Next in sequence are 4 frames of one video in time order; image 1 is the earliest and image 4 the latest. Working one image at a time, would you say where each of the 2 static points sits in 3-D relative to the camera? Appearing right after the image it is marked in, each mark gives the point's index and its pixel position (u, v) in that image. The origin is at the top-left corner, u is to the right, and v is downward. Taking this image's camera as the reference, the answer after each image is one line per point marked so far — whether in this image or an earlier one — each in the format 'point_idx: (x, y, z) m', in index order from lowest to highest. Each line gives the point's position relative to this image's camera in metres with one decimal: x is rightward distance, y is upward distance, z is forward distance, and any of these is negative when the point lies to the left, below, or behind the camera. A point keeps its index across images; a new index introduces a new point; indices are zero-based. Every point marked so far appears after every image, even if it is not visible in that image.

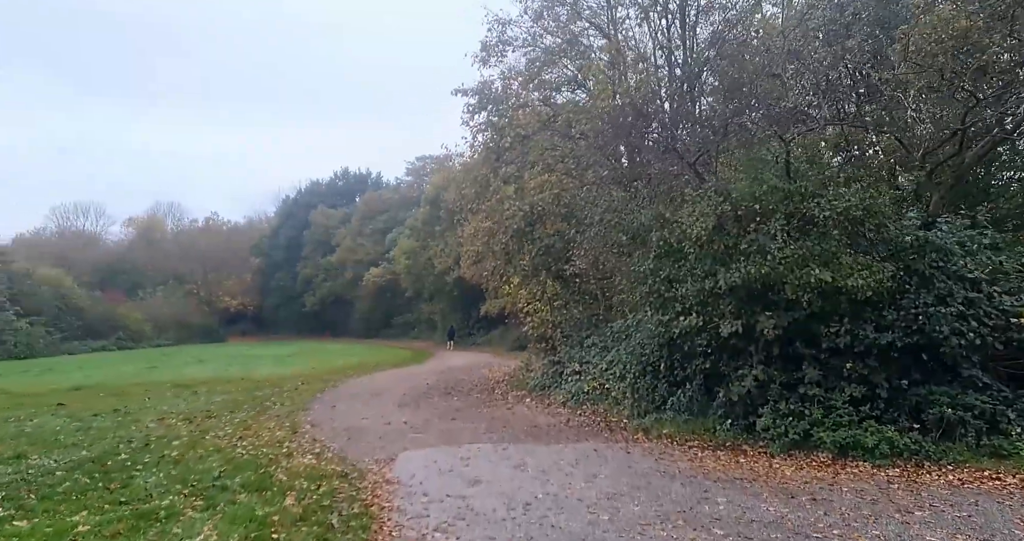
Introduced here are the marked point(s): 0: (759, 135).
0: (+3.9, +2.1, +10.9) m
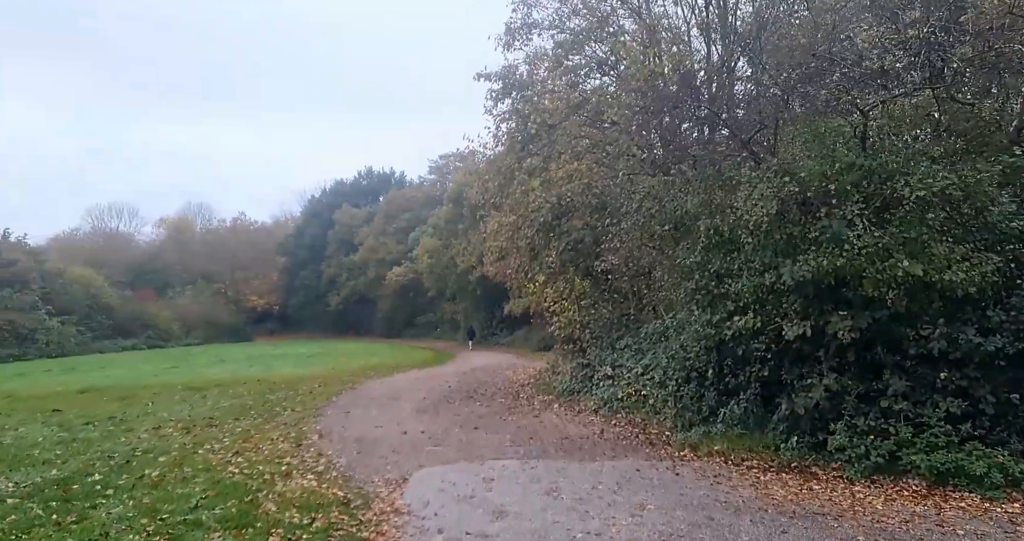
0: (+4.2, +2.2, +9.5) m
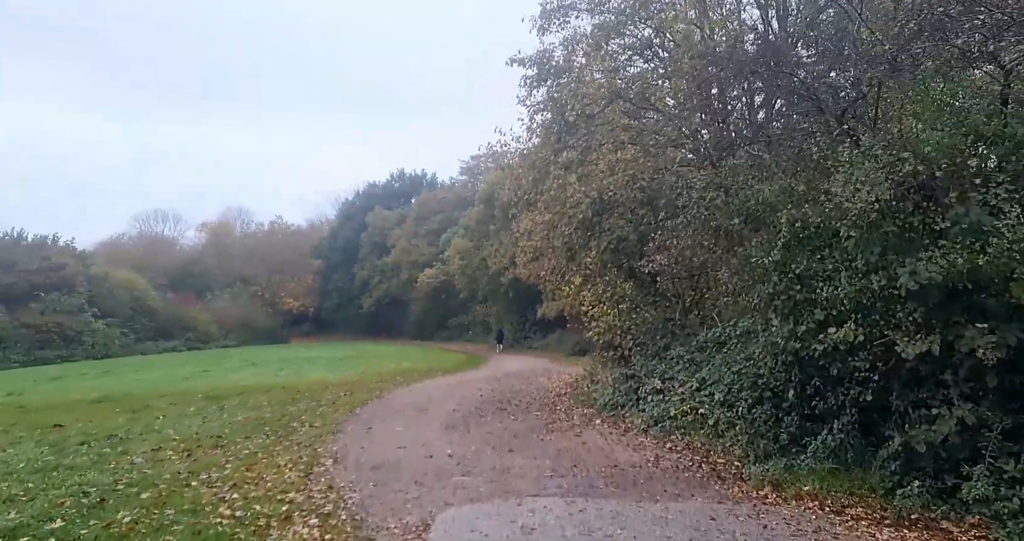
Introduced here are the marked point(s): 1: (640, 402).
0: (+4.7, +2.2, +7.9) m
1: (+2.8, -2.8, +15.0) m
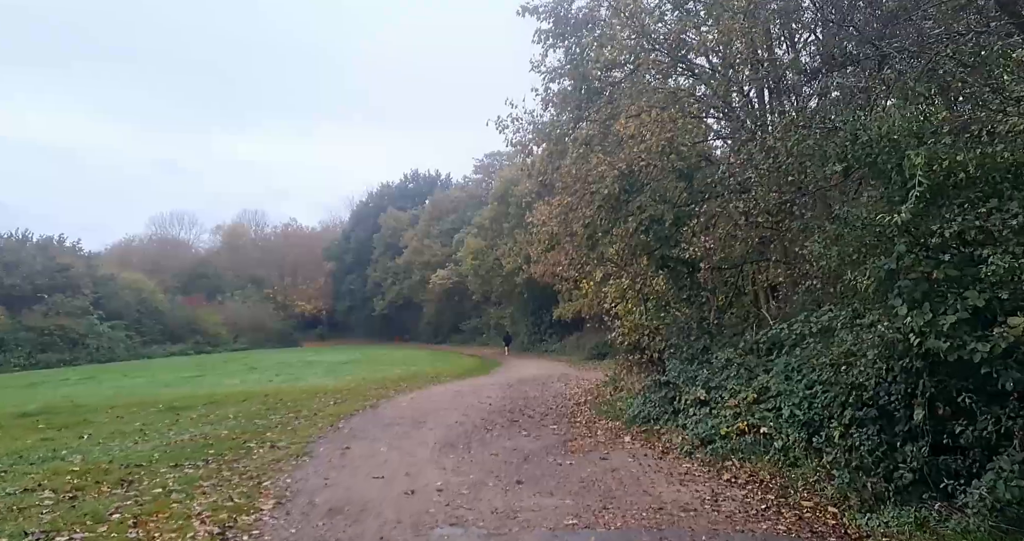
0: (+4.7, +2.5, +5.1) m
1: (+3.0, -2.6, +12.2) m
